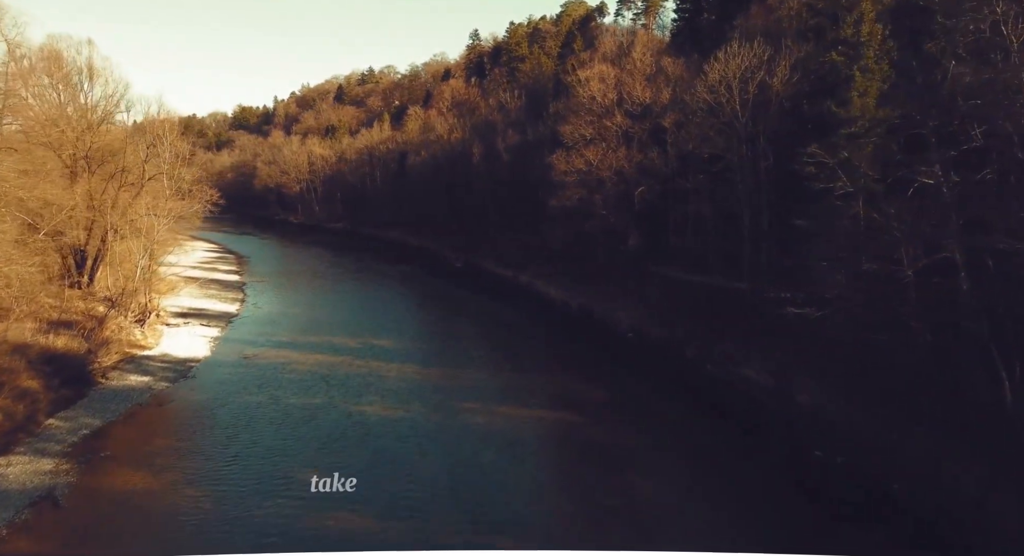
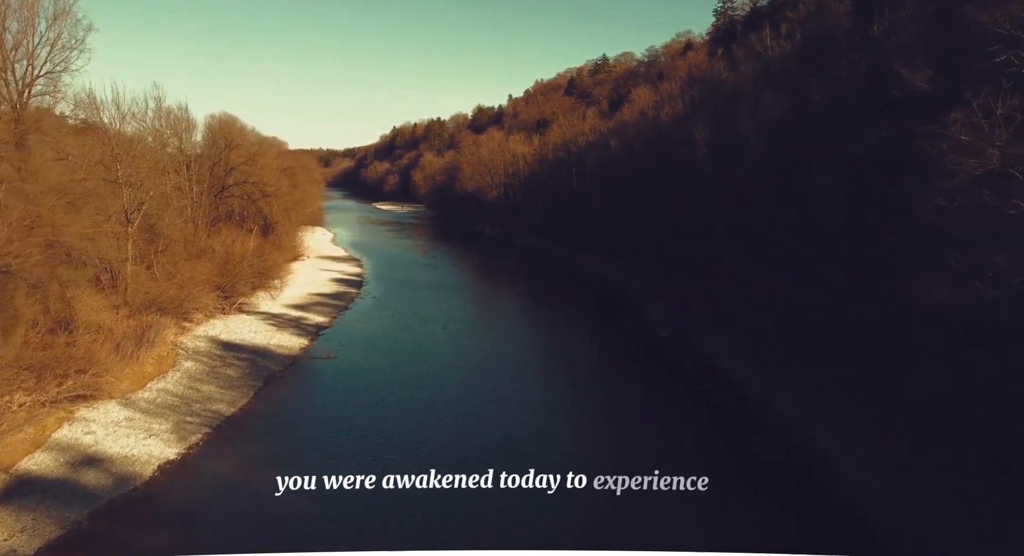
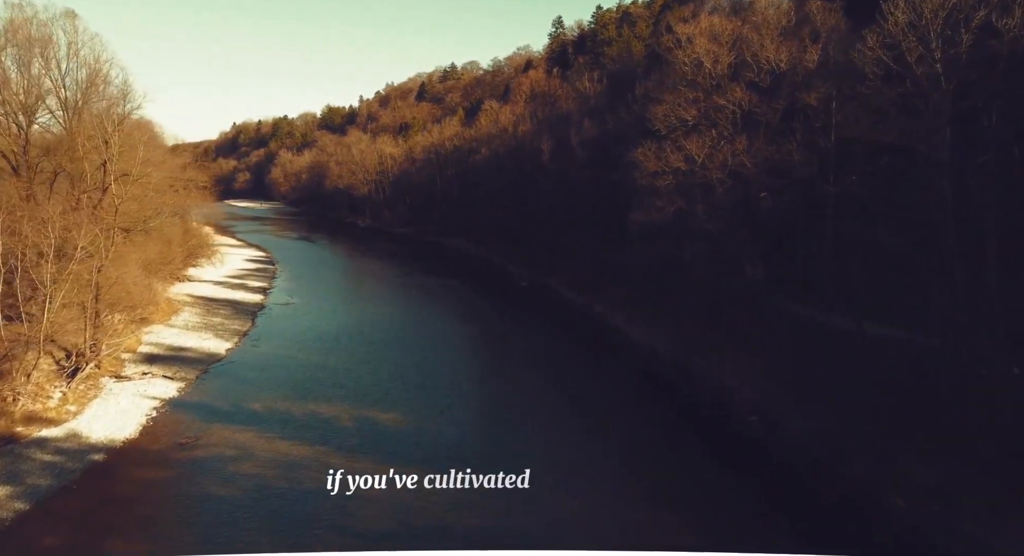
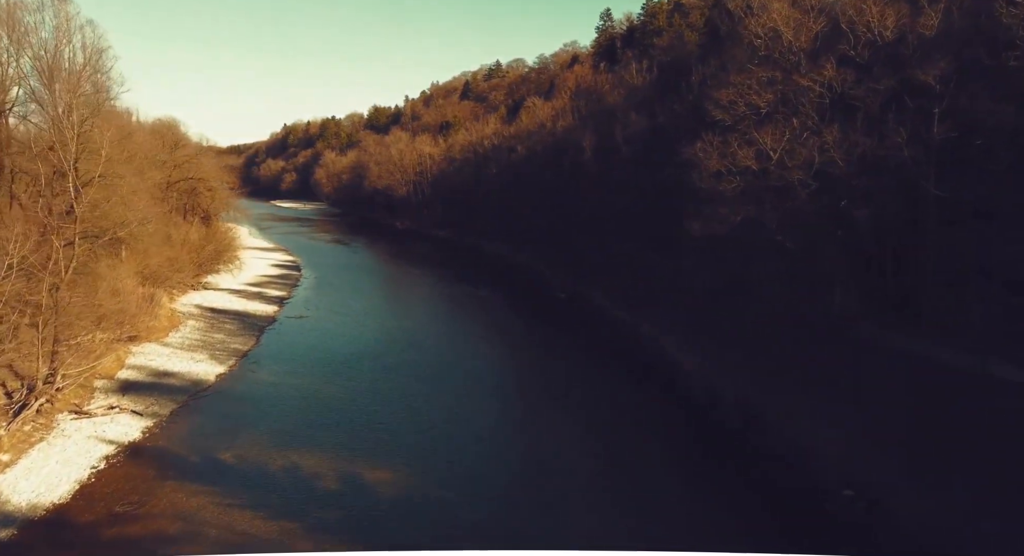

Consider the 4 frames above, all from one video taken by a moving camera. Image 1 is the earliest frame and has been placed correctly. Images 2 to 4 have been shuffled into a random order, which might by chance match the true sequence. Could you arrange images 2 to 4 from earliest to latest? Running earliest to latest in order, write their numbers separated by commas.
3, 4, 2
